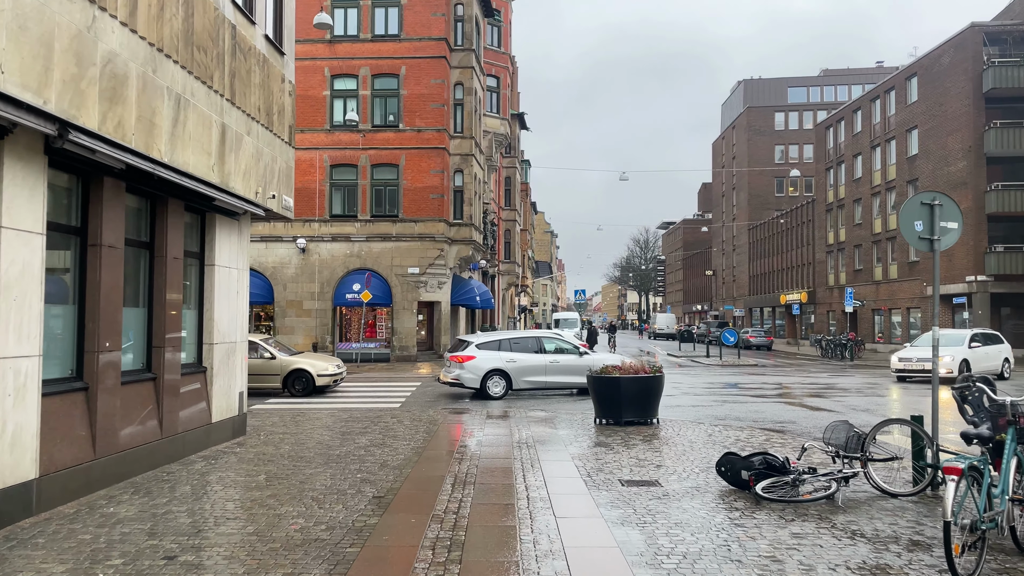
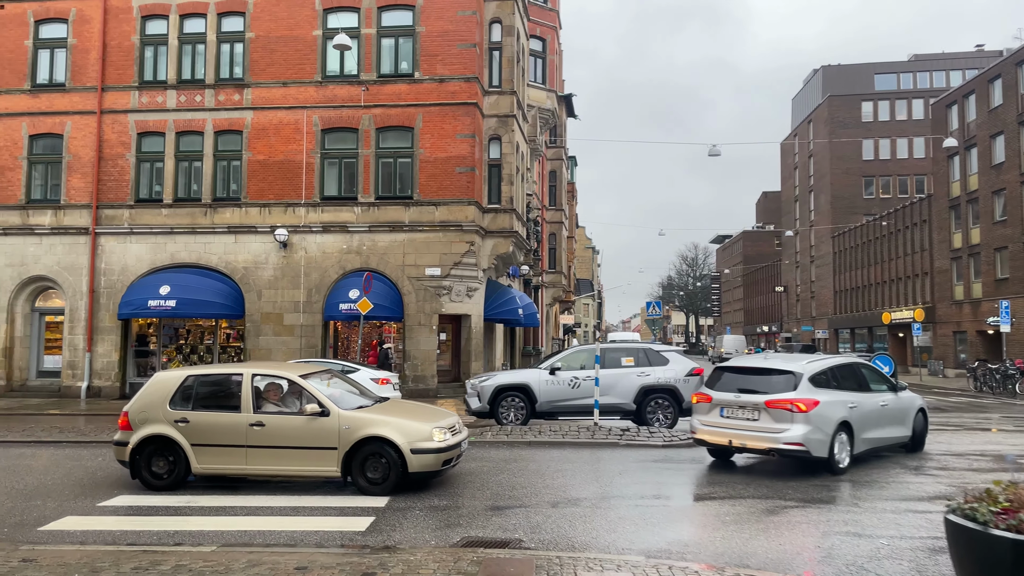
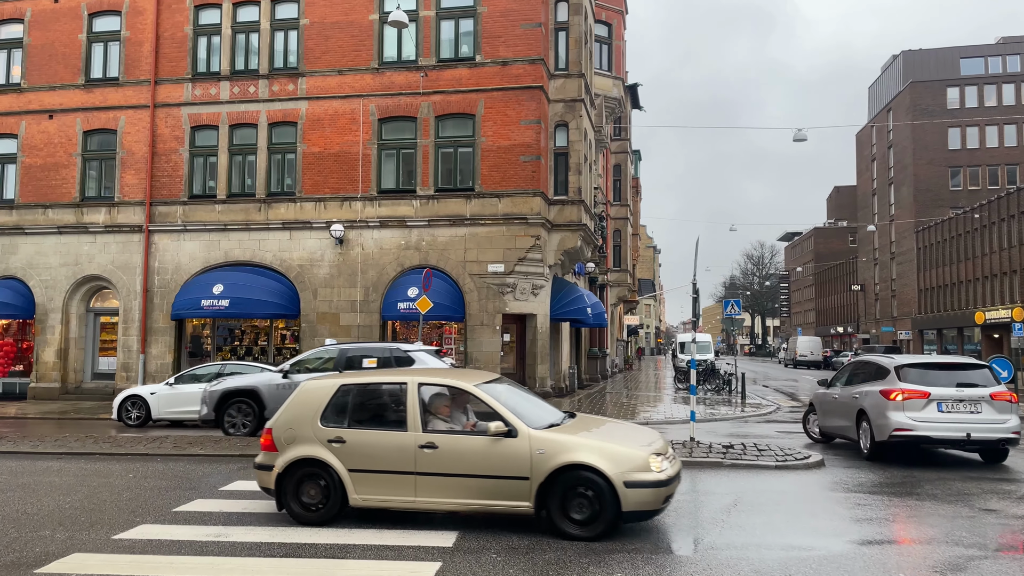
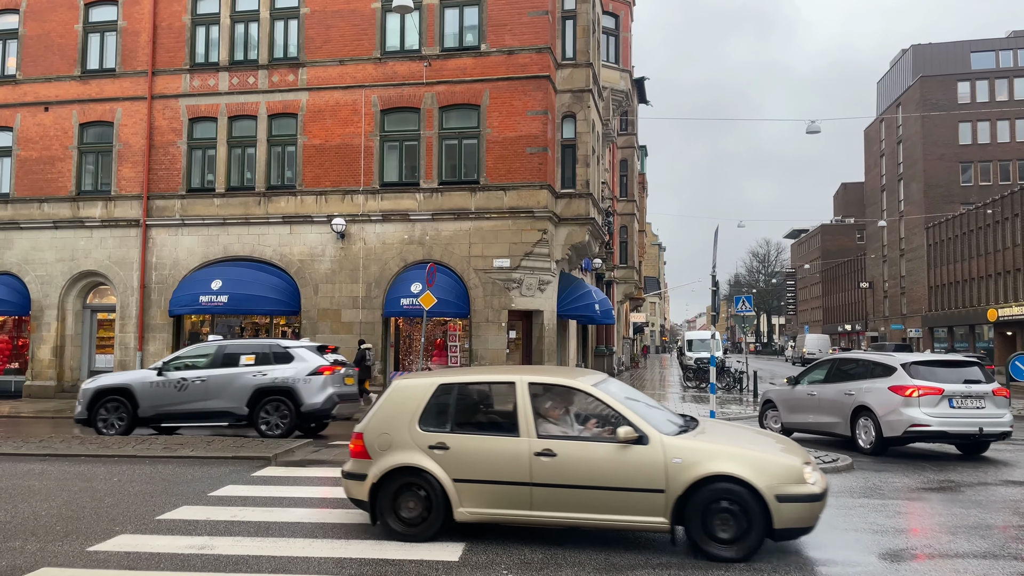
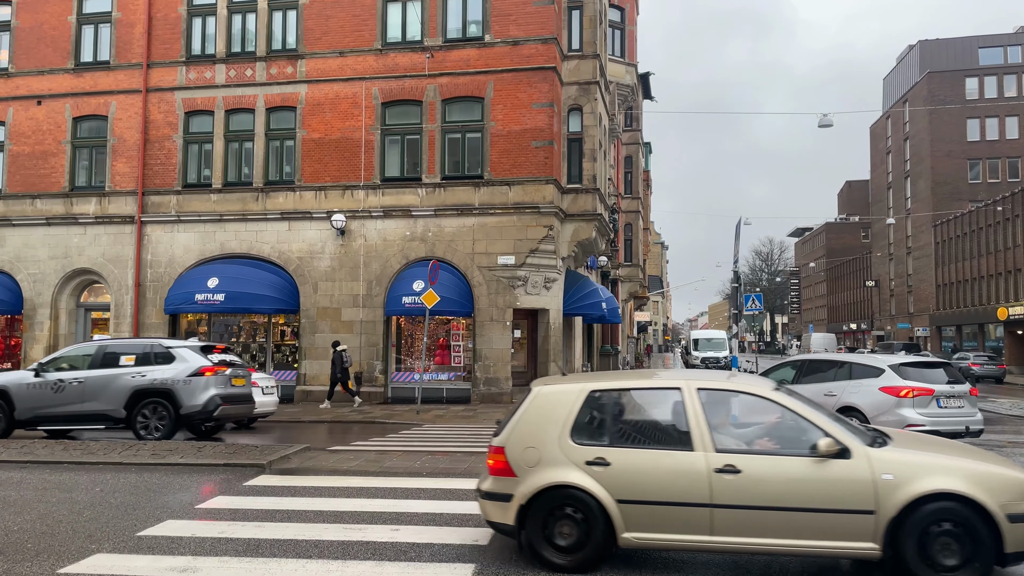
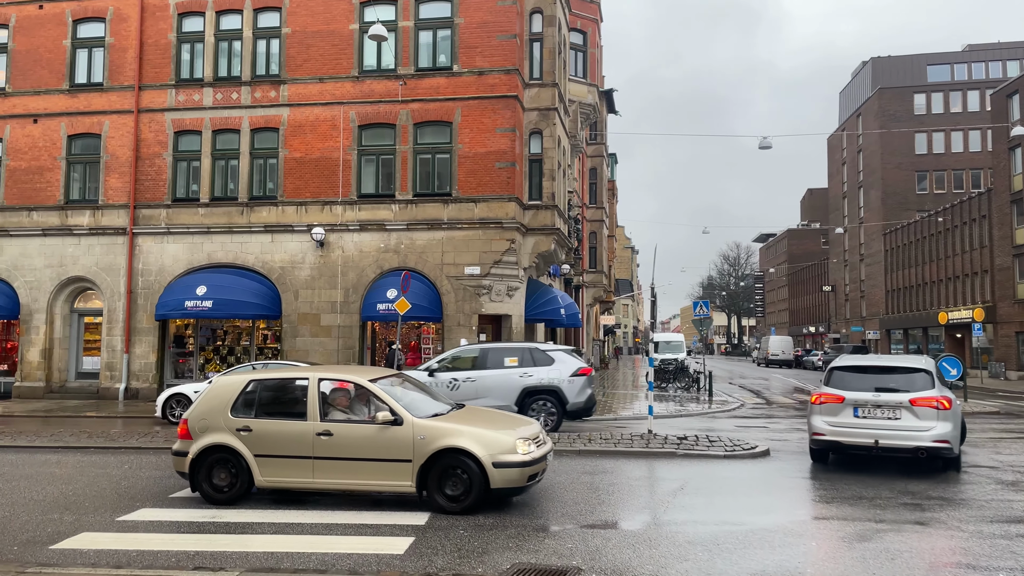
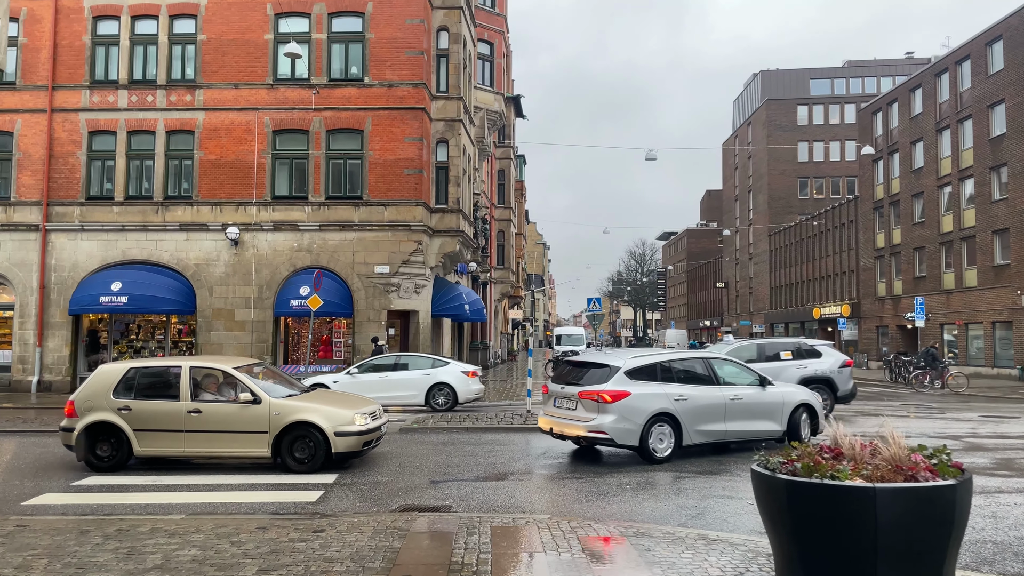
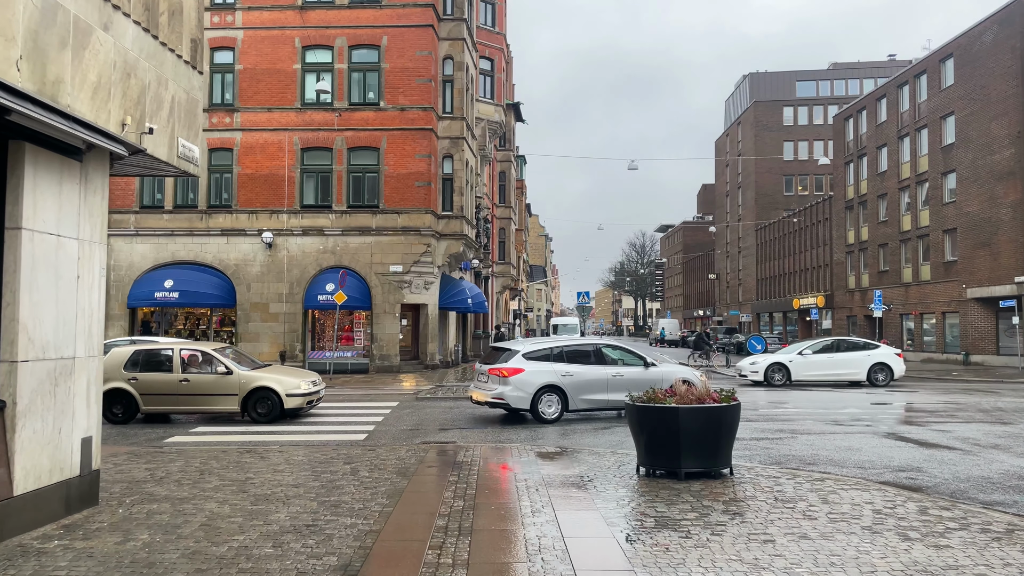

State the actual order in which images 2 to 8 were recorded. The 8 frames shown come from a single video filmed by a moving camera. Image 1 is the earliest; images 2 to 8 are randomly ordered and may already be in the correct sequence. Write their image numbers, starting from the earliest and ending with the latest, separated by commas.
8, 7, 2, 6, 3, 4, 5
